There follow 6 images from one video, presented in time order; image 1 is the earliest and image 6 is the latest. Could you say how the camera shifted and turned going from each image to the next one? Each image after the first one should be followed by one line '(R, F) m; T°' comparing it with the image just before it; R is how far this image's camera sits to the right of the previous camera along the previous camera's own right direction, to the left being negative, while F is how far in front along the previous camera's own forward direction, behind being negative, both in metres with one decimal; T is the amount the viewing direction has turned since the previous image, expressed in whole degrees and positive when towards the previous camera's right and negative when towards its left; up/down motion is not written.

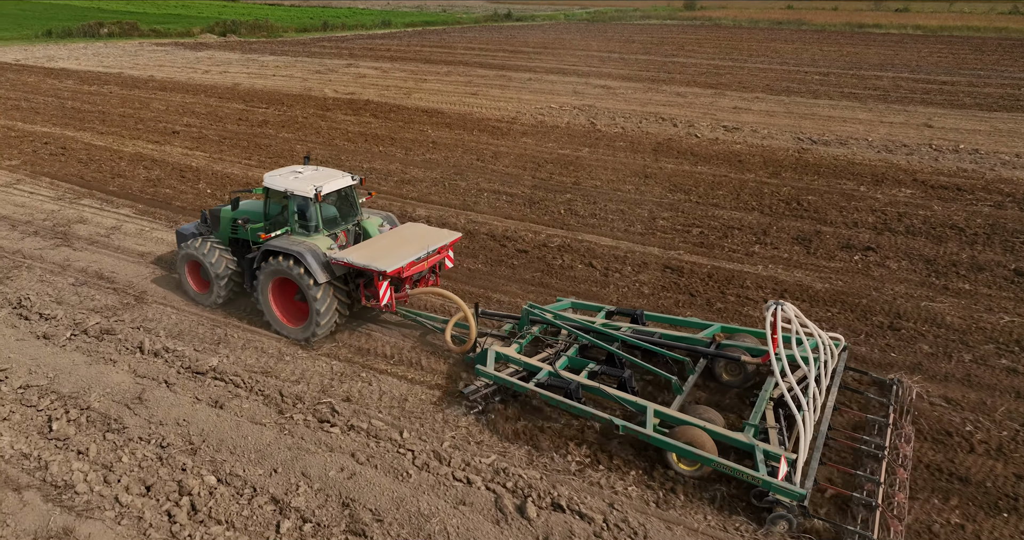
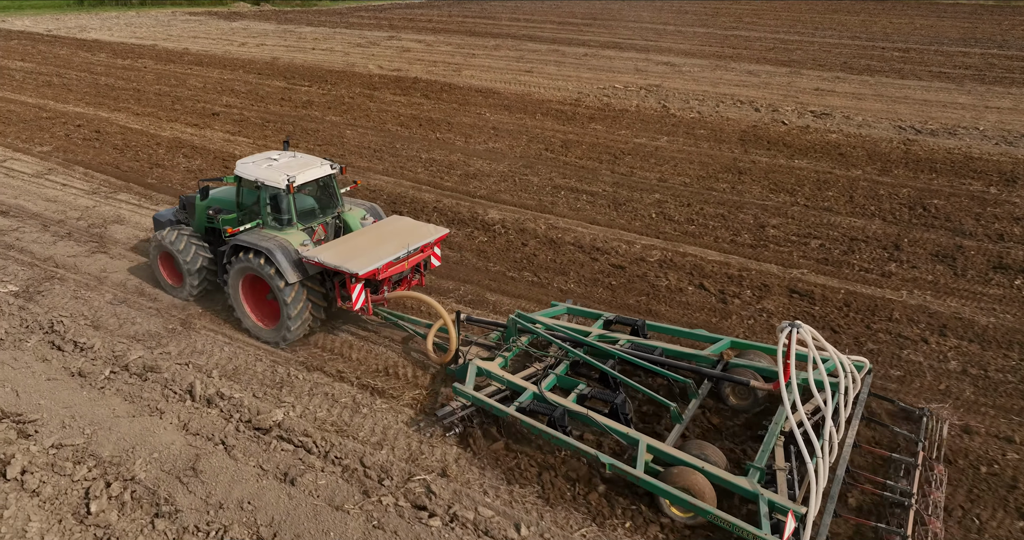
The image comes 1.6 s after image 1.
(-0.8, +1.3) m; -2°
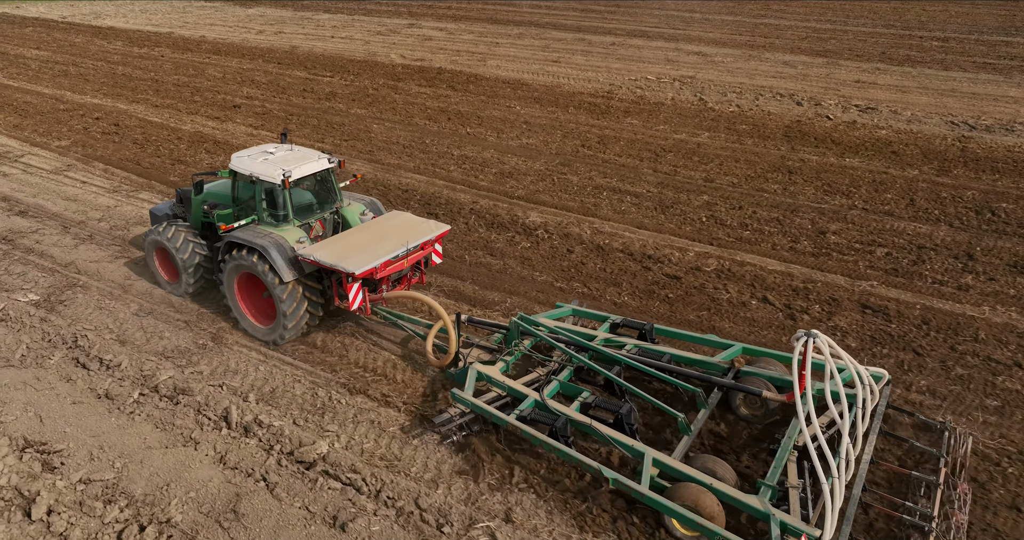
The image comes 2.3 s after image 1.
(-0.4, +0.5) m; -1°
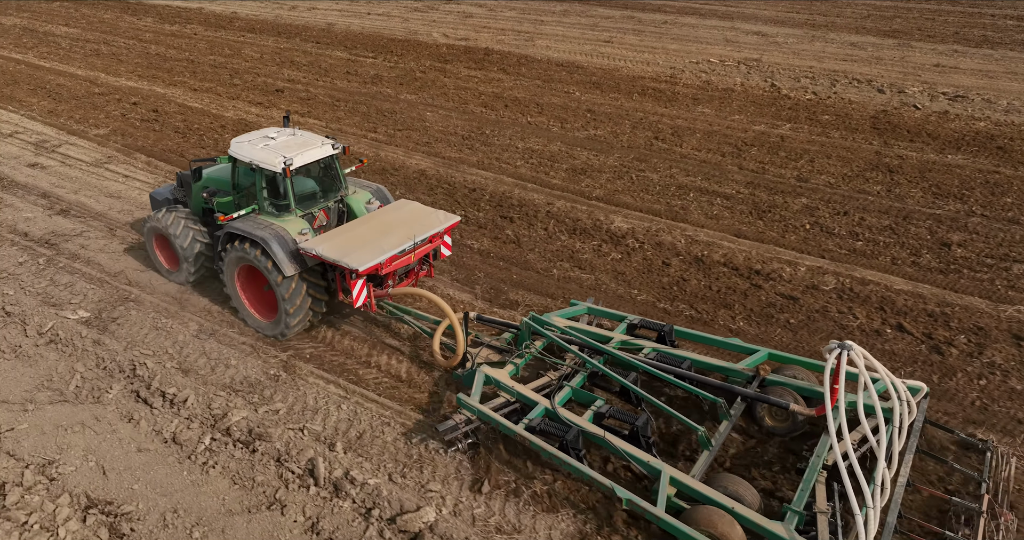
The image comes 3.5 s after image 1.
(-0.8, +0.8) m; -1°
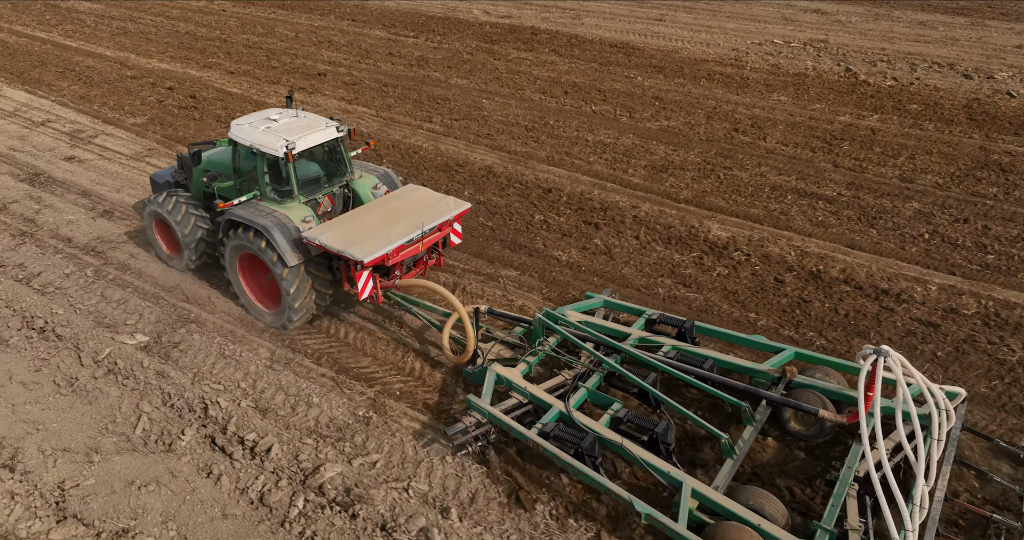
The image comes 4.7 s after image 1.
(-0.8, +0.8) m; -1°
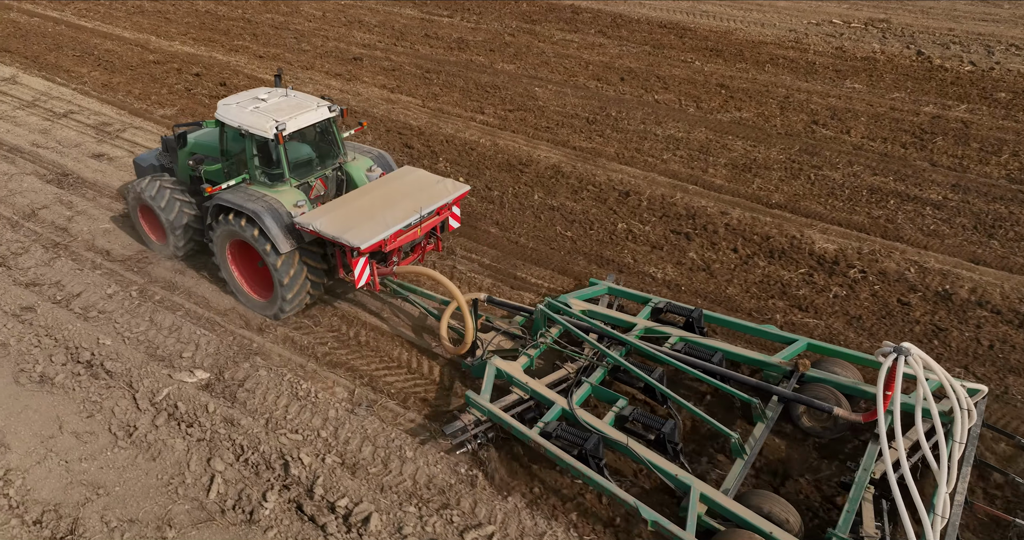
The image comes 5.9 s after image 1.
(-0.8, +0.7) m; 0°
